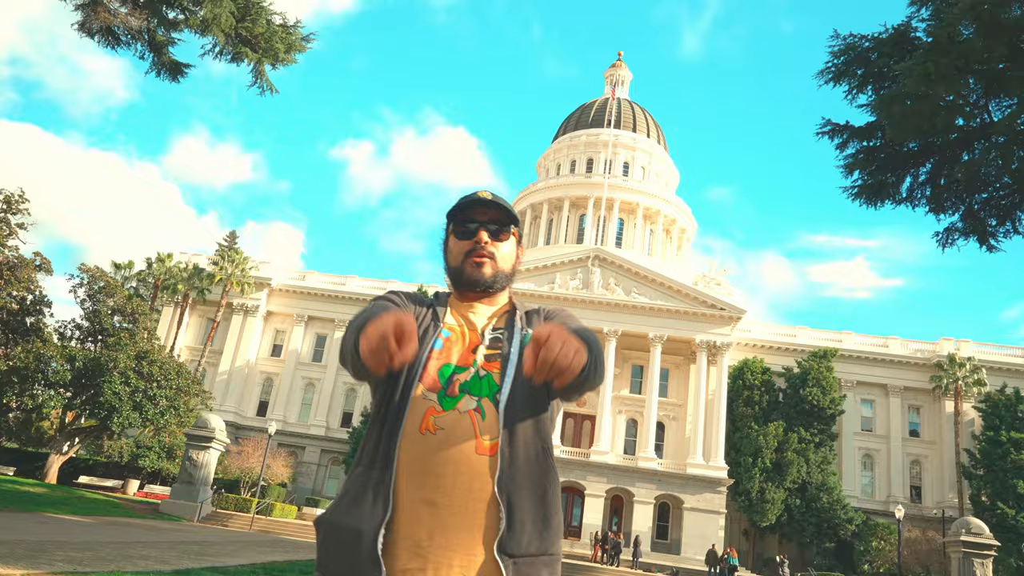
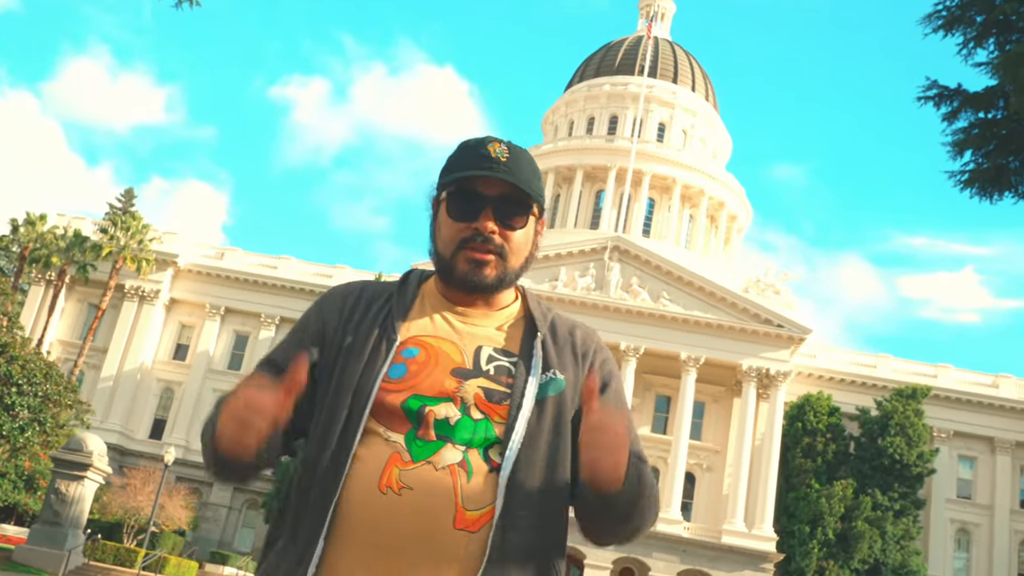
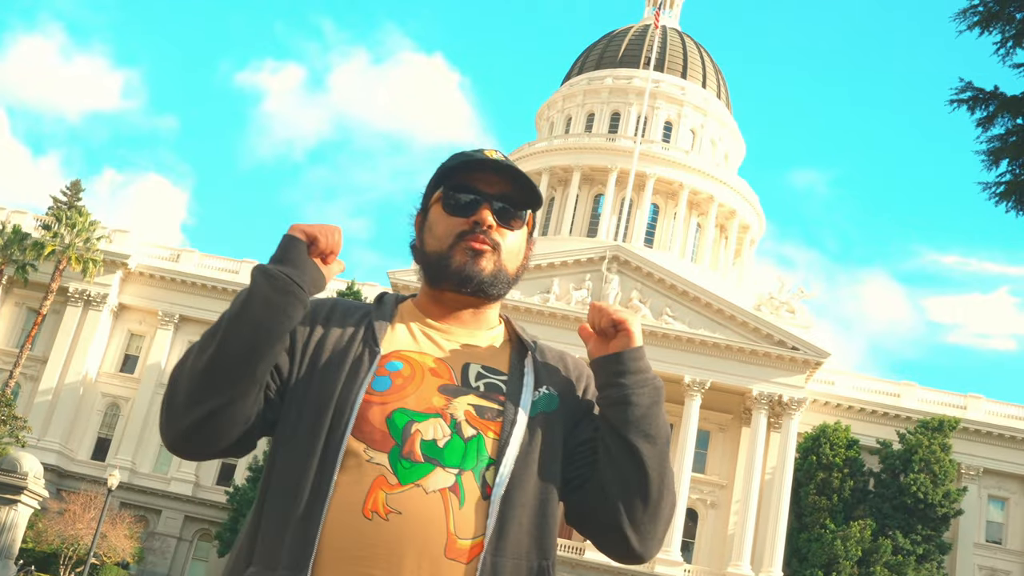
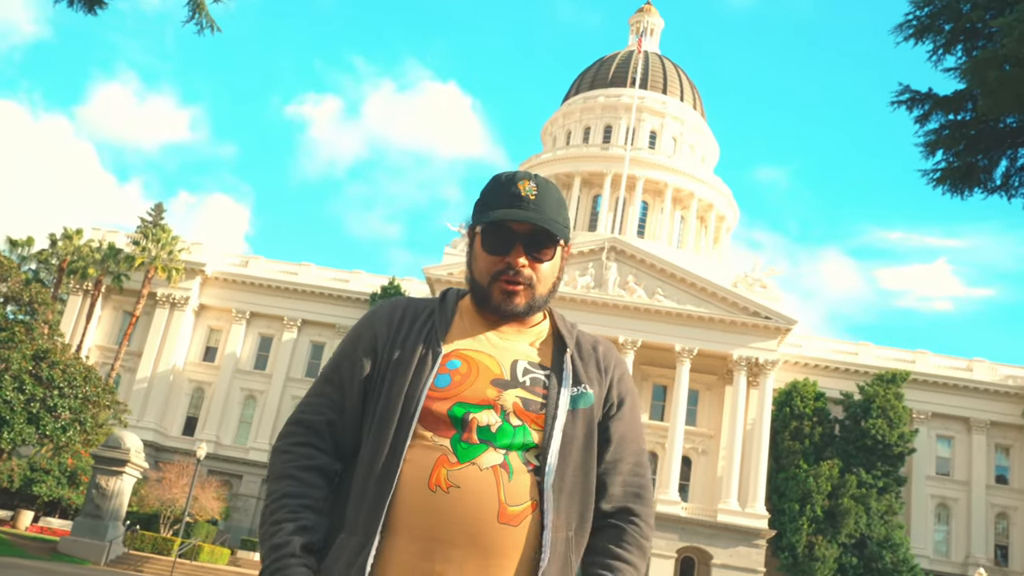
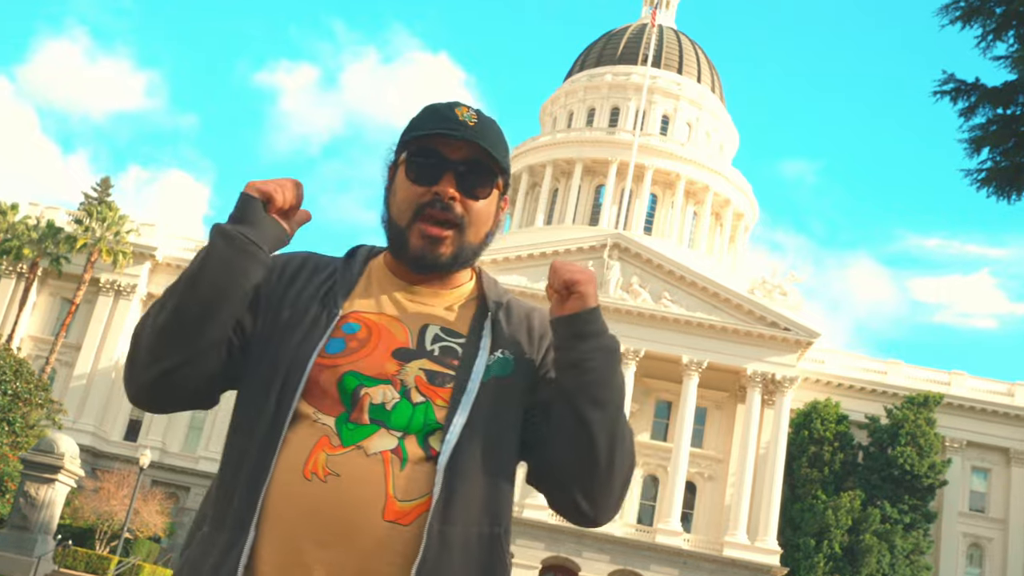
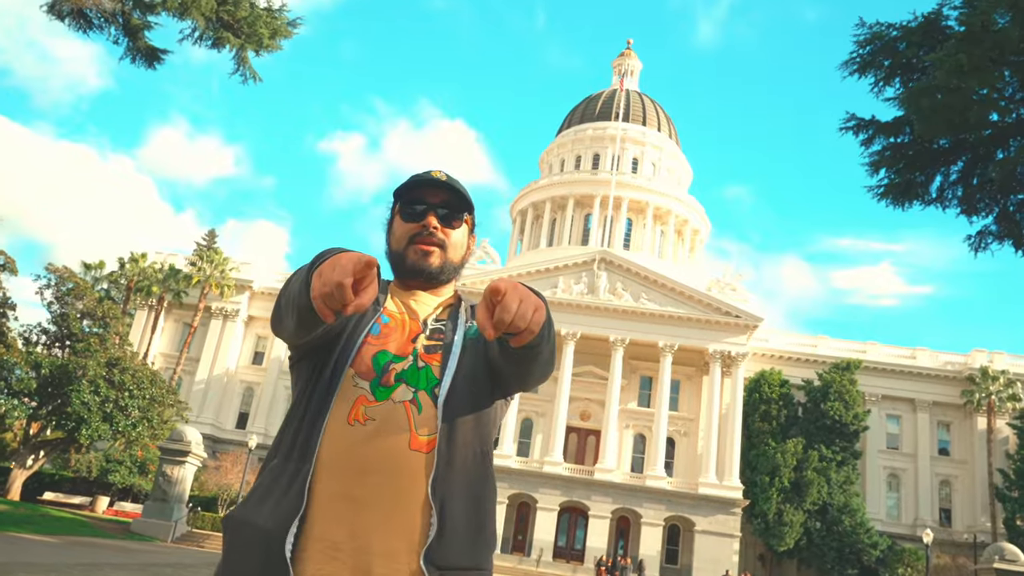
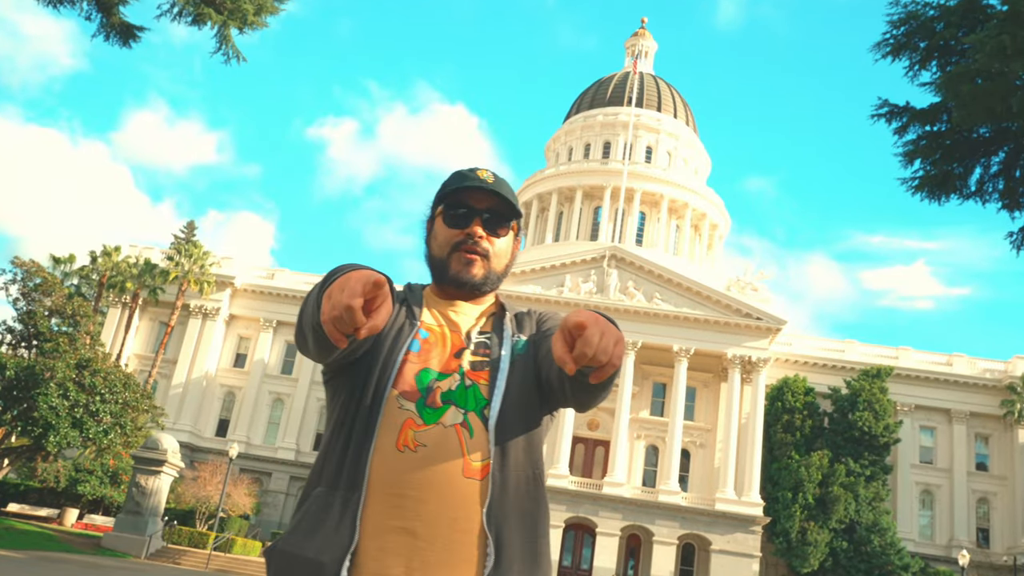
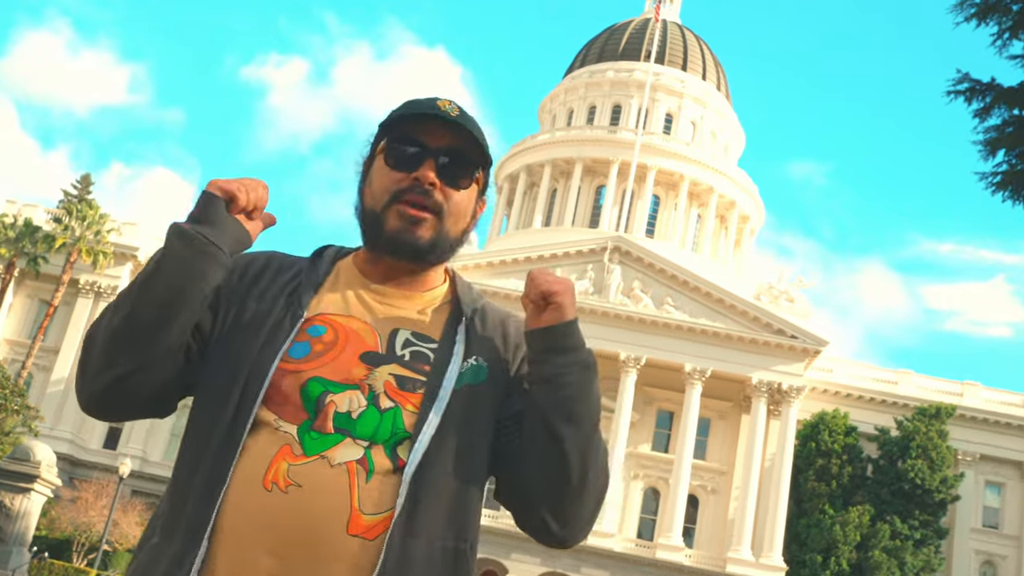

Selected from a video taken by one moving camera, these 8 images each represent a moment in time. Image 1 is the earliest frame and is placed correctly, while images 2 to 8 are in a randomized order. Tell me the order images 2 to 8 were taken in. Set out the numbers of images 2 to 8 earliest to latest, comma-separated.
6, 7, 4, 2, 5, 8, 3
